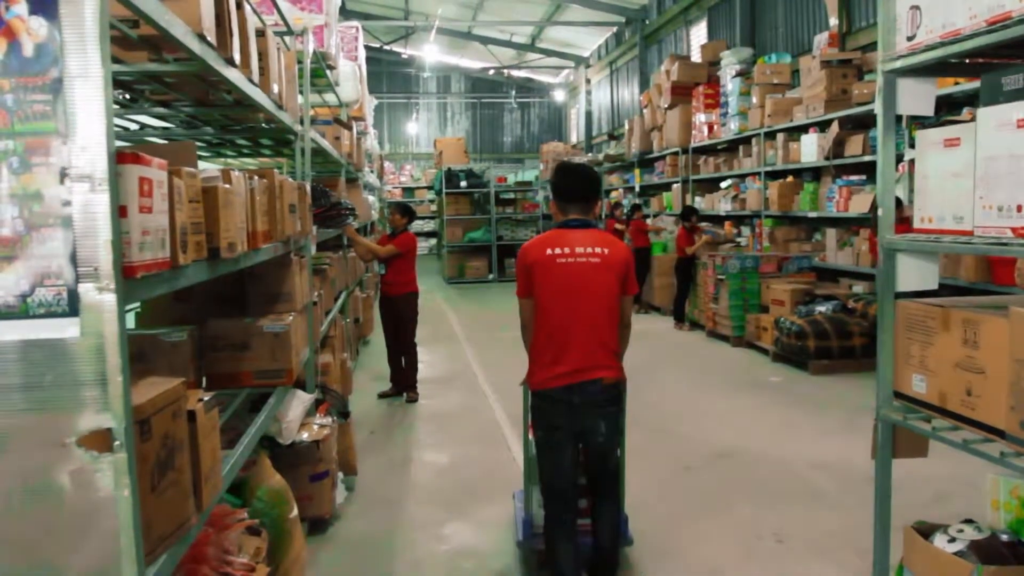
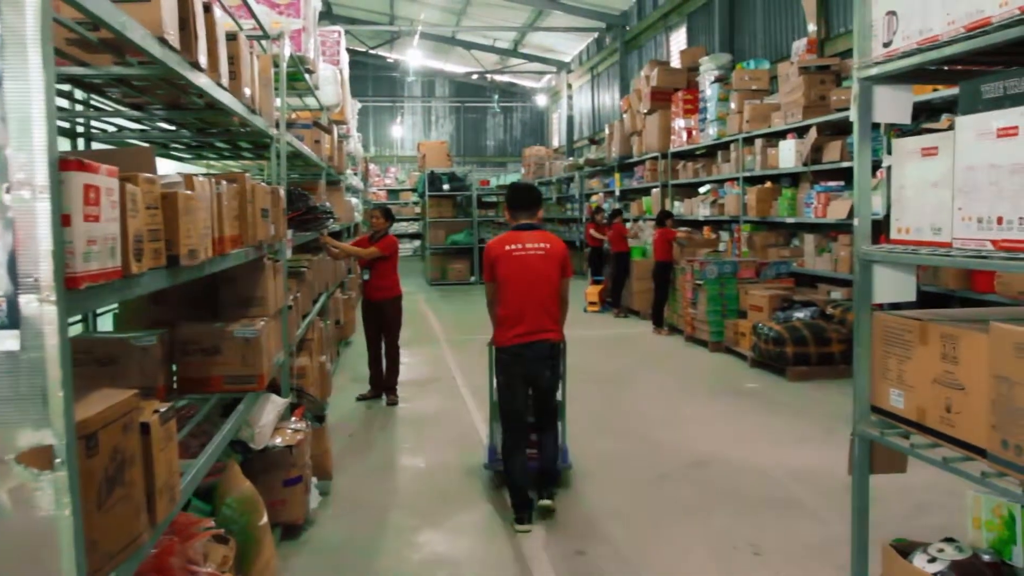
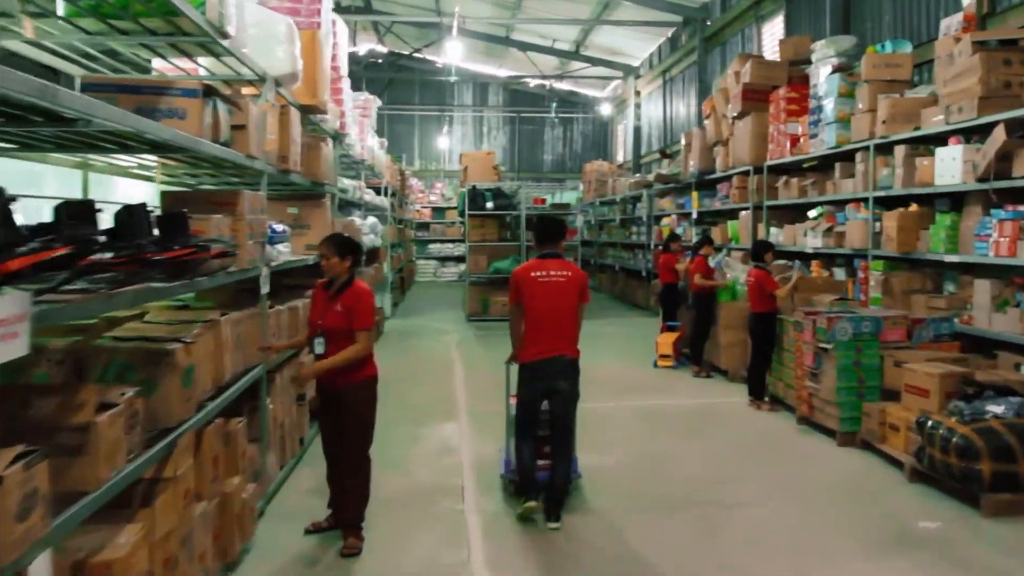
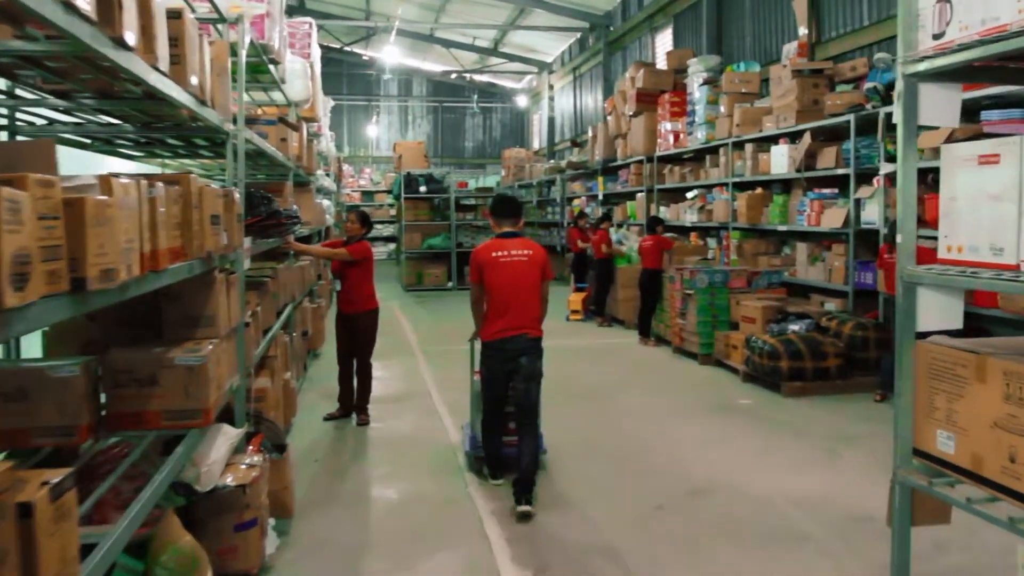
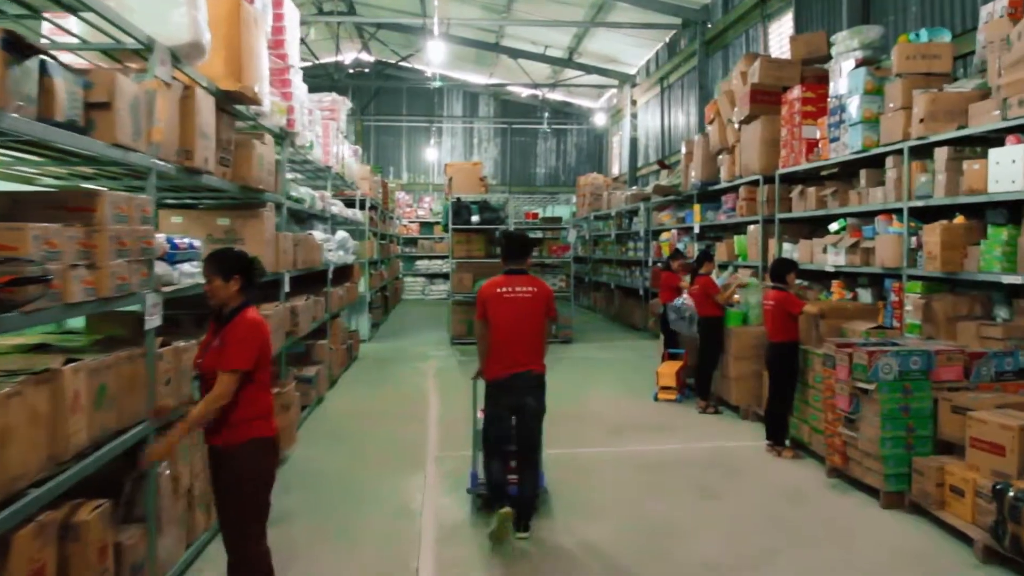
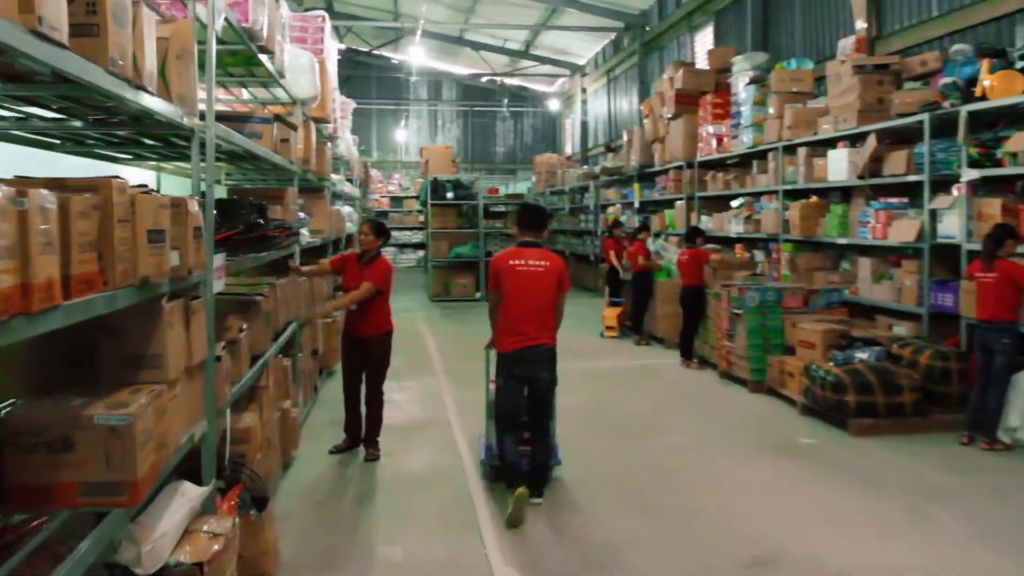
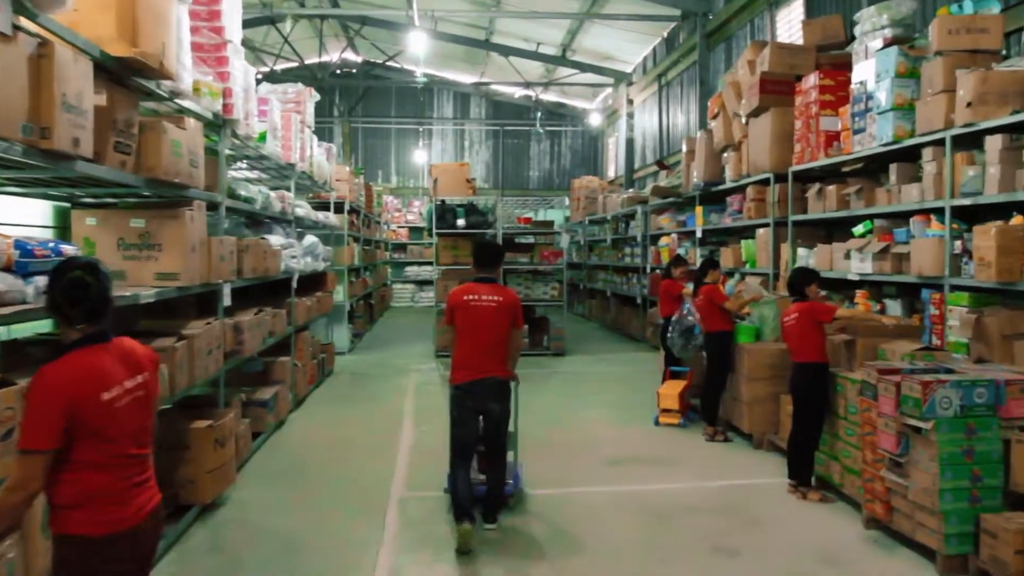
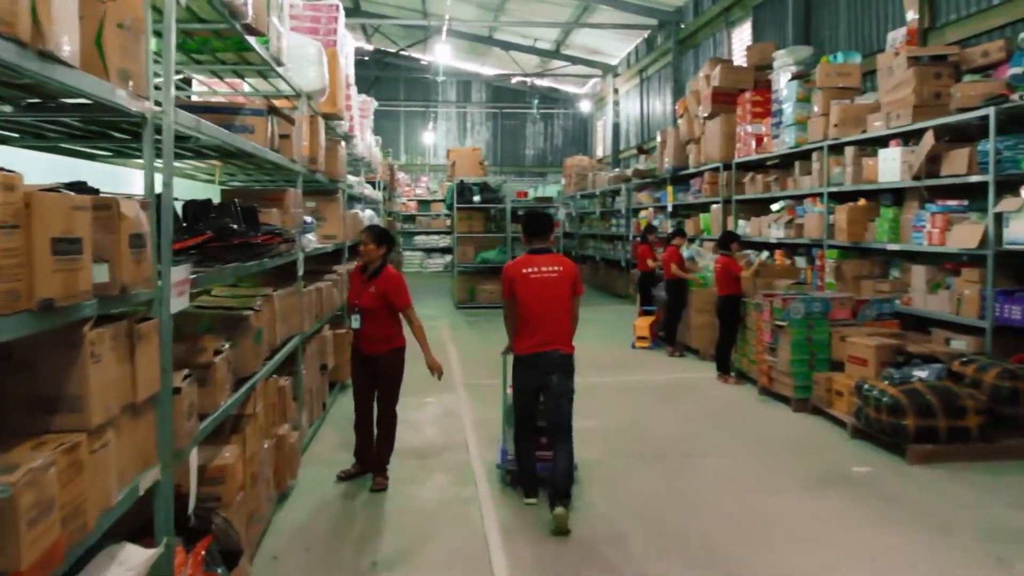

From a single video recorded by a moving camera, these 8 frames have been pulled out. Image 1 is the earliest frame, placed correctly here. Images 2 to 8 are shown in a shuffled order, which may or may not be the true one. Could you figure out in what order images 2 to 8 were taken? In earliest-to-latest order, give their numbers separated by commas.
2, 4, 6, 8, 3, 5, 7
